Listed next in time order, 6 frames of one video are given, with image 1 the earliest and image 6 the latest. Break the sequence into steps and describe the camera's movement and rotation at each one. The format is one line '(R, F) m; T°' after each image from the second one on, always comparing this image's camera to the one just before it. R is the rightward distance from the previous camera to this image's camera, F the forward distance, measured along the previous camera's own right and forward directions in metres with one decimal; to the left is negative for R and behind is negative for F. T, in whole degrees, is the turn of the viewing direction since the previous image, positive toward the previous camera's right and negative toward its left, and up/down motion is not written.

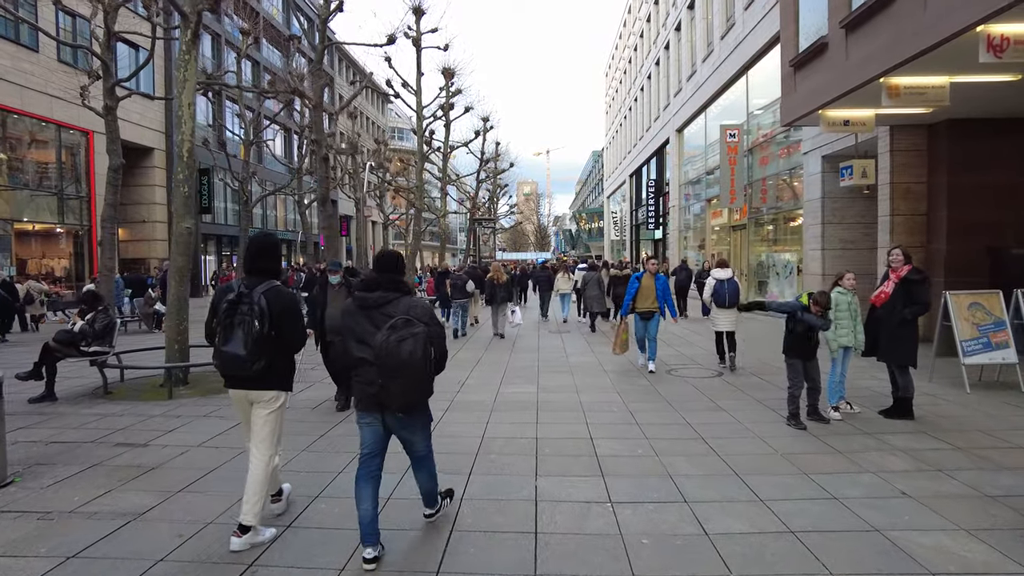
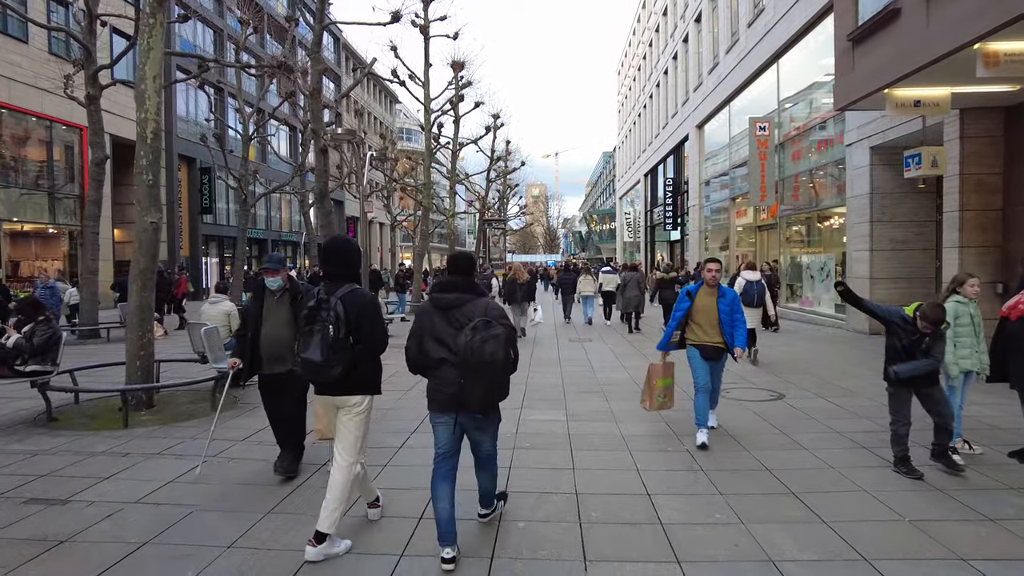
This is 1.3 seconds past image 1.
(-0.2, +1.3) m; -1°
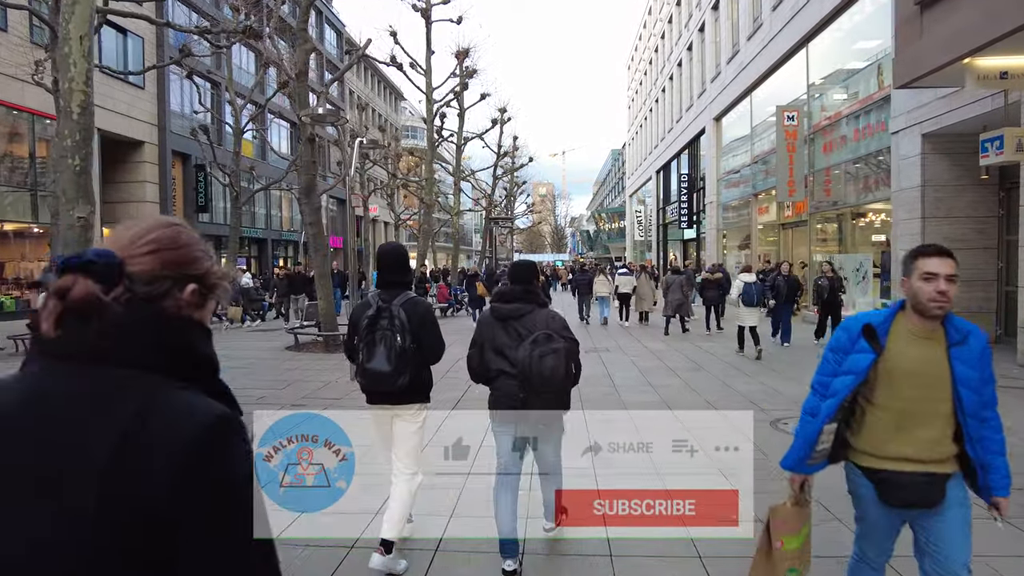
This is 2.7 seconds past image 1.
(0.0, +1.3) m; -1°
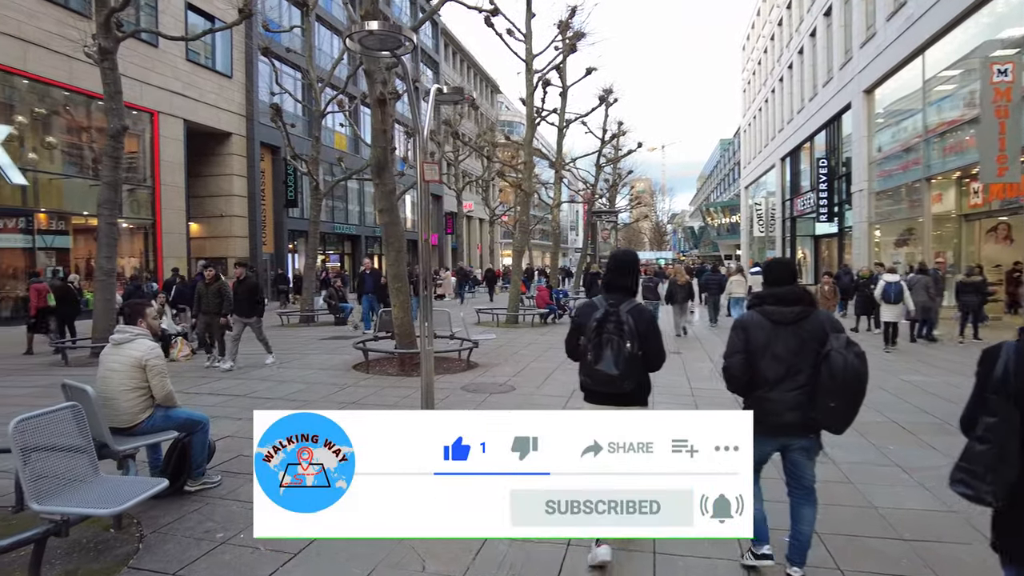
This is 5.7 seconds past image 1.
(-0.5, +2.9) m; -8°
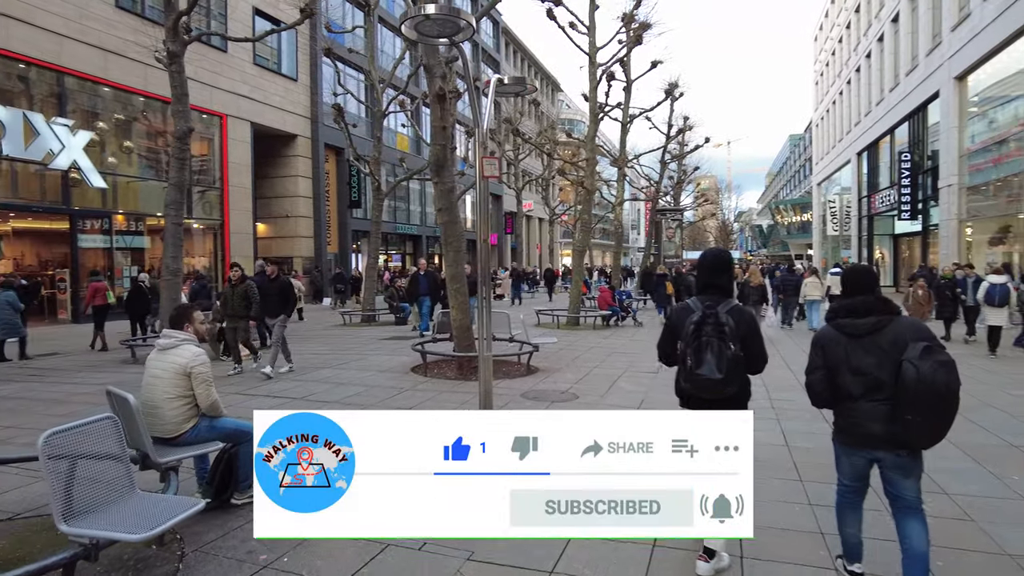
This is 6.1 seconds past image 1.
(0.0, +0.4) m; -5°
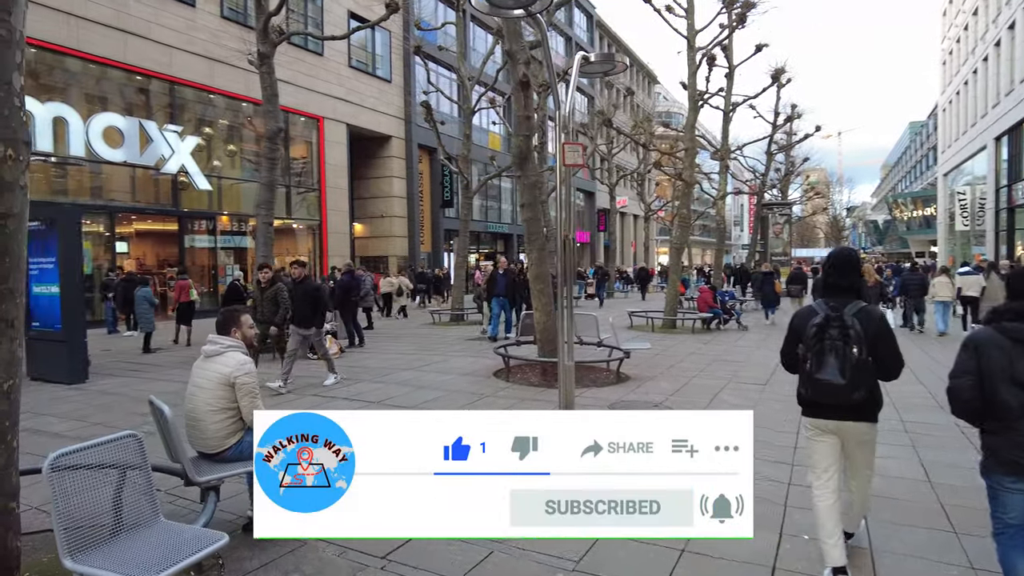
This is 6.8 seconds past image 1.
(+0.1, +0.6) m; -8°
